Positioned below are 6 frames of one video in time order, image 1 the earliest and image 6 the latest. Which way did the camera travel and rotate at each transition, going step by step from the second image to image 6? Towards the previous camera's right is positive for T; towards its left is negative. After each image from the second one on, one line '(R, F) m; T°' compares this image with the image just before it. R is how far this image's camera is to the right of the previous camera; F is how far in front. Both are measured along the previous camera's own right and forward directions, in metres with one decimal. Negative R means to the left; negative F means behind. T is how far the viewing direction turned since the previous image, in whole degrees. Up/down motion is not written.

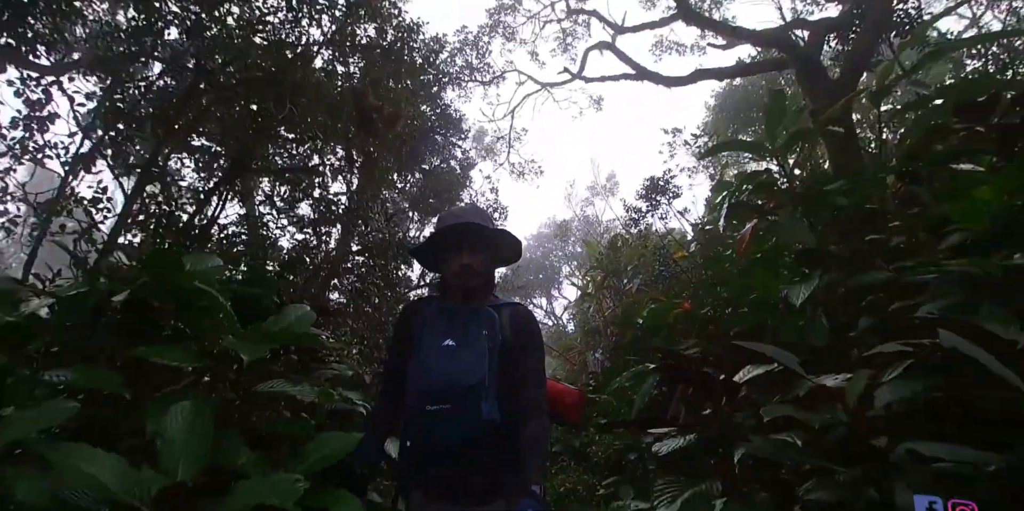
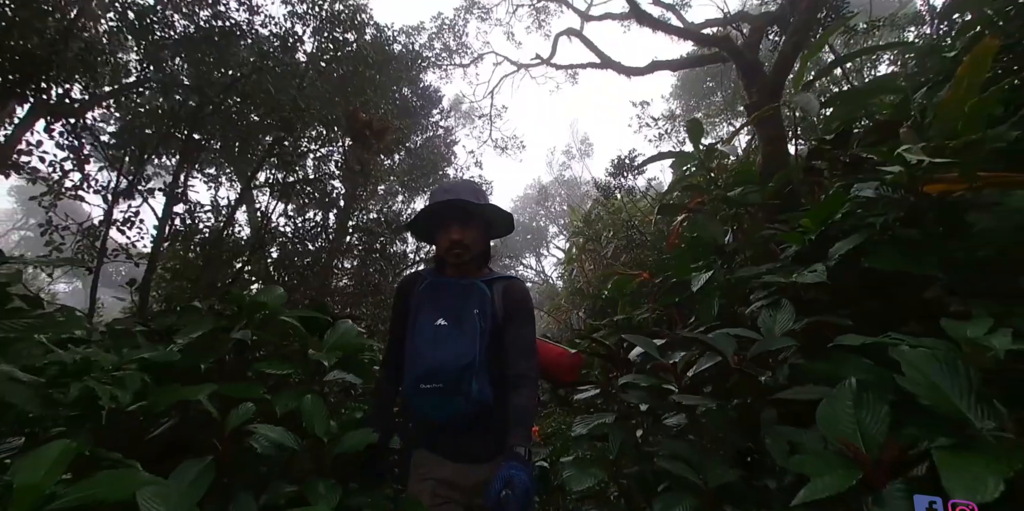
(+0.1, -0.5) m; +1°
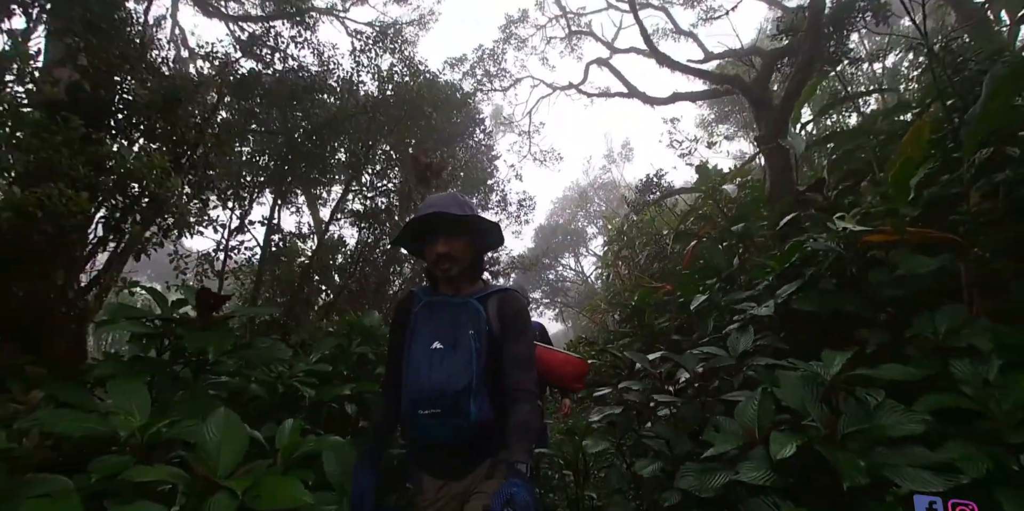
(0.0, -0.6) m; -5°
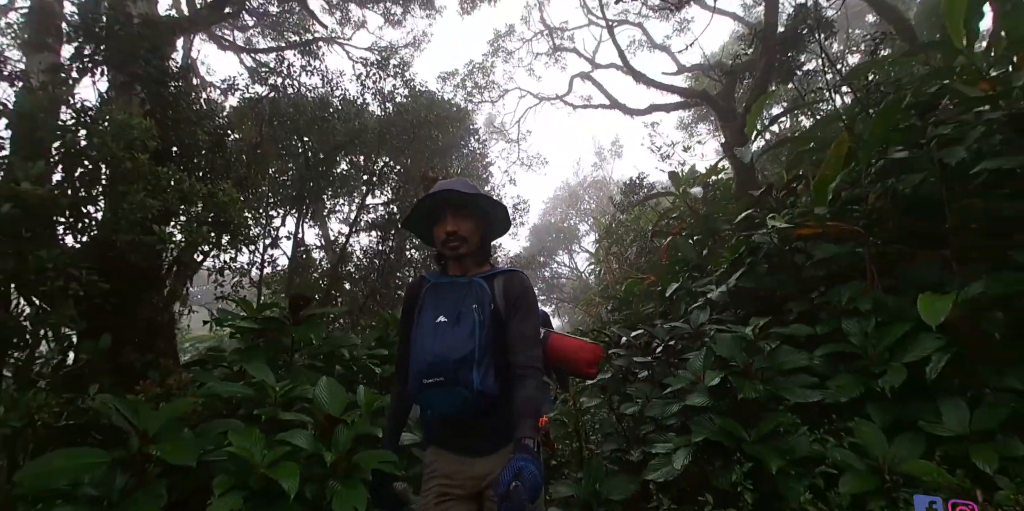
(-0.1, -0.5) m; +1°
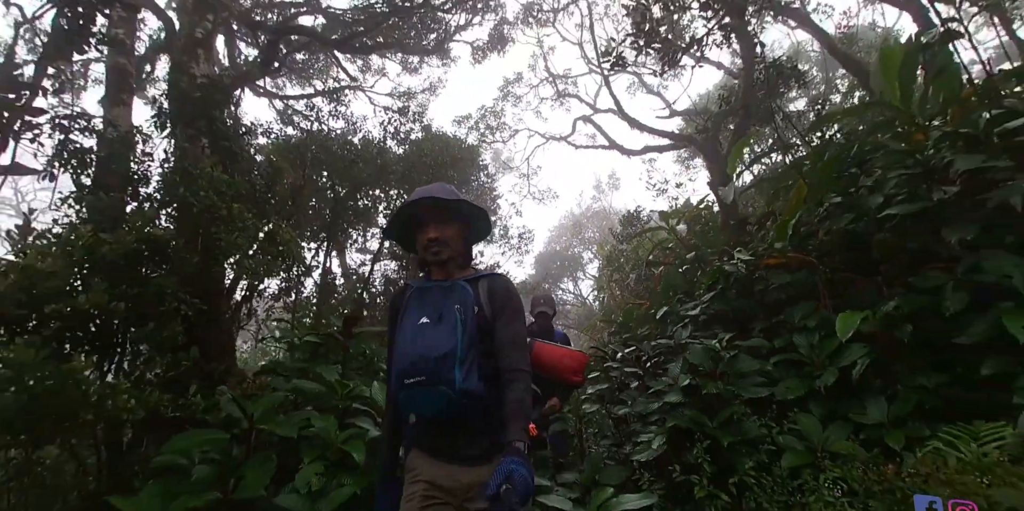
(0.0, -0.5) m; -1°
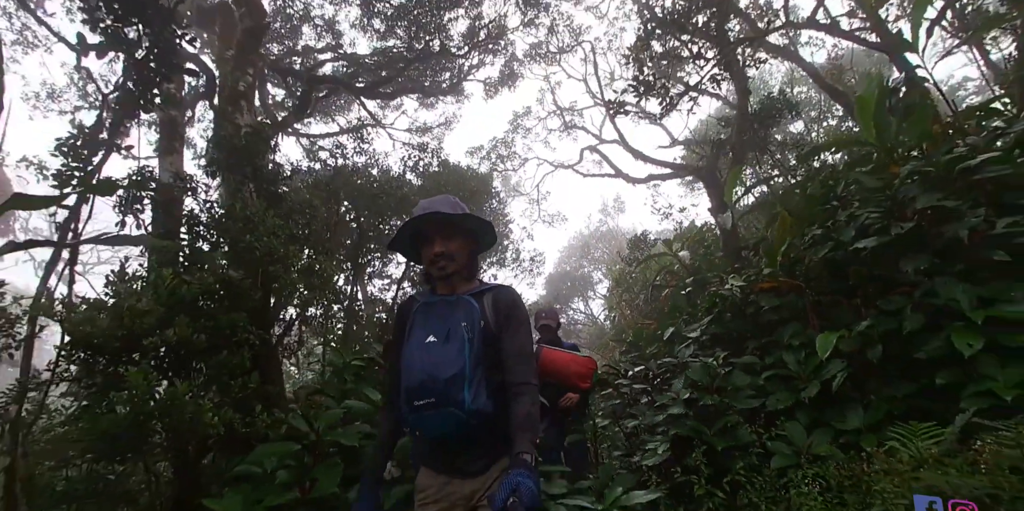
(-0.1, -0.4) m; -1°
